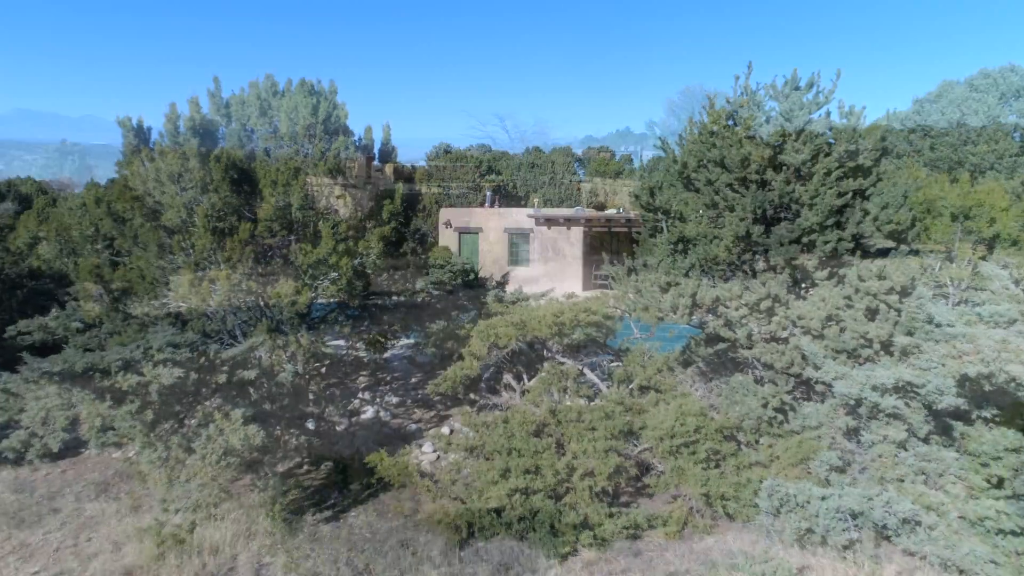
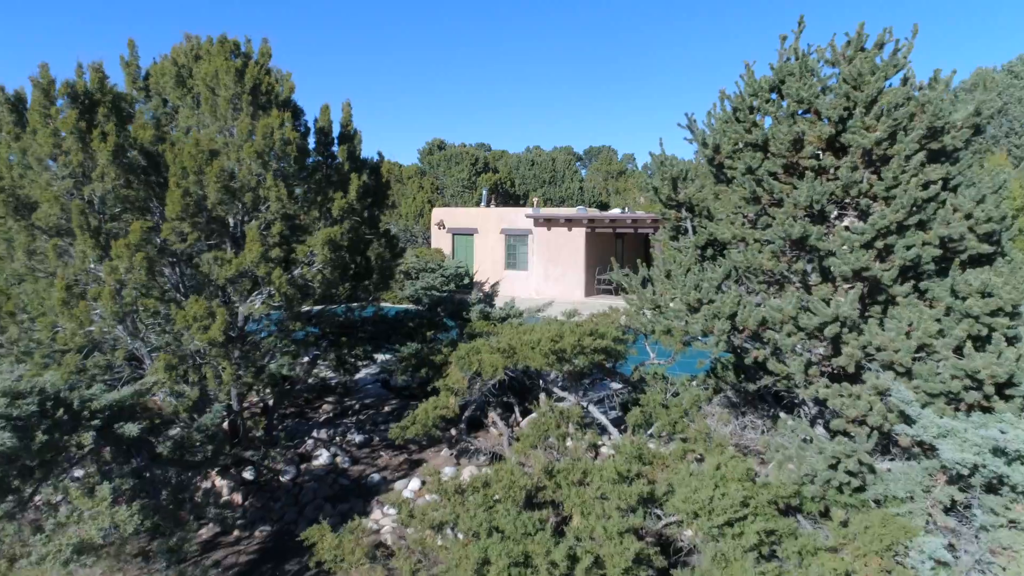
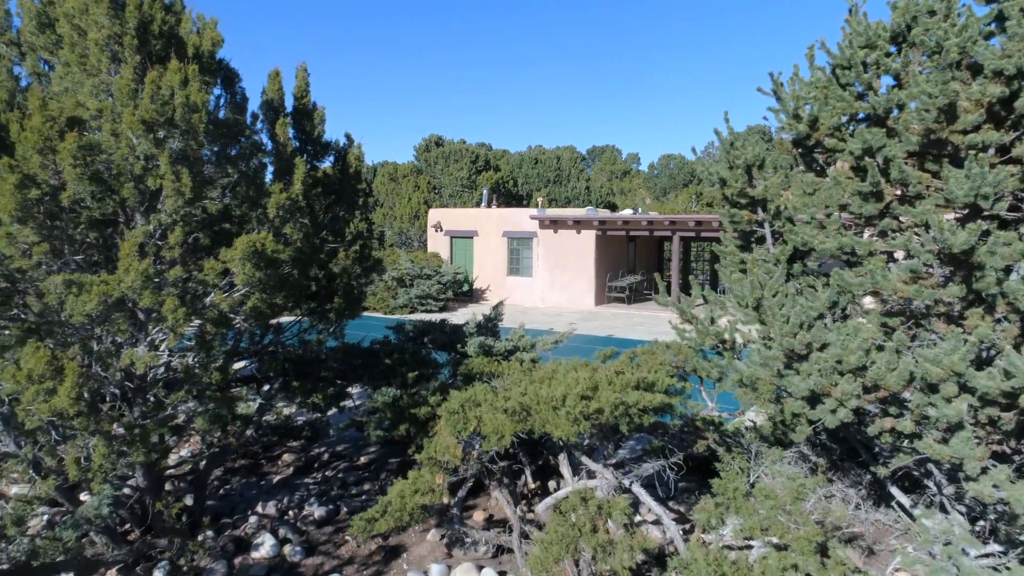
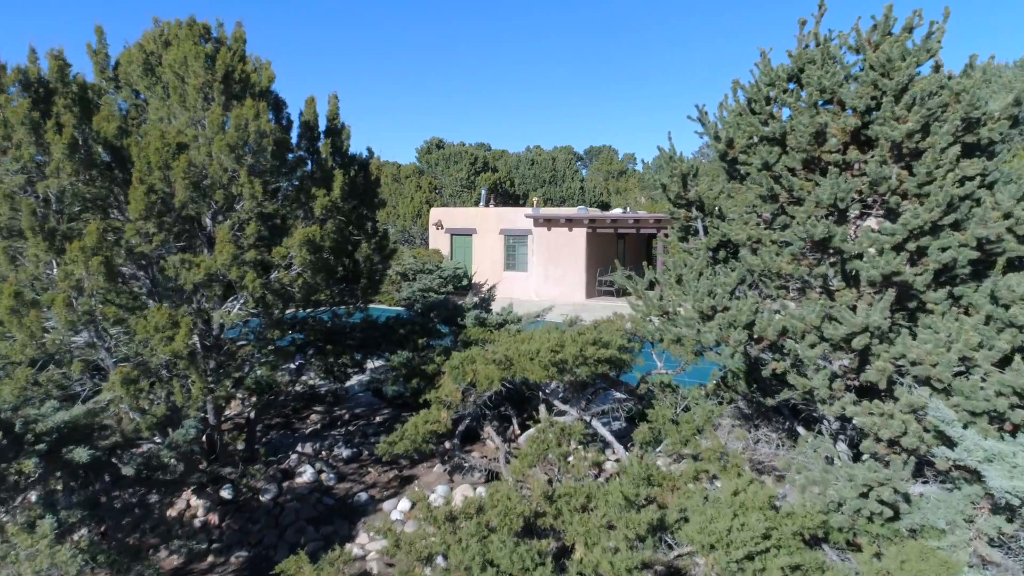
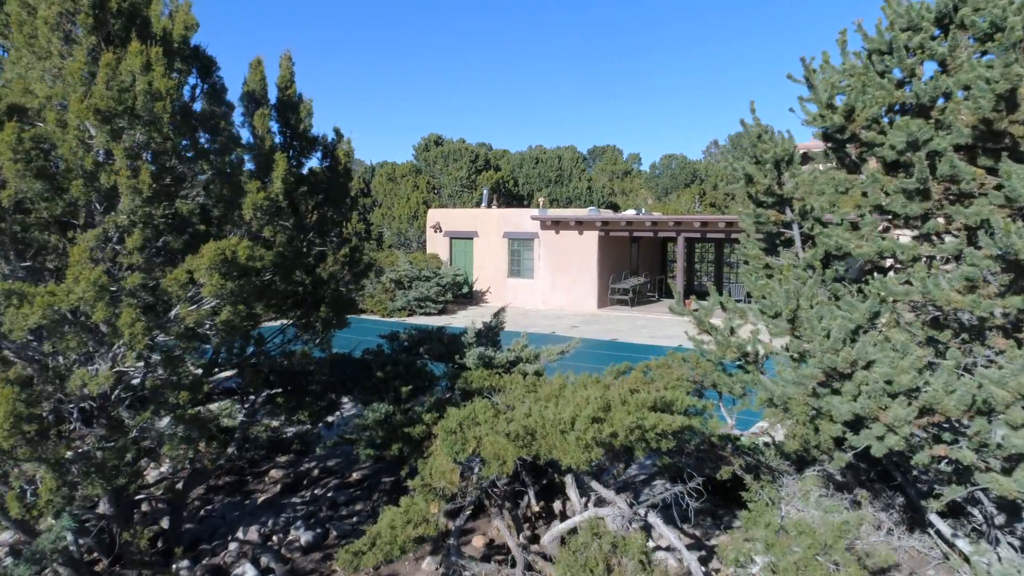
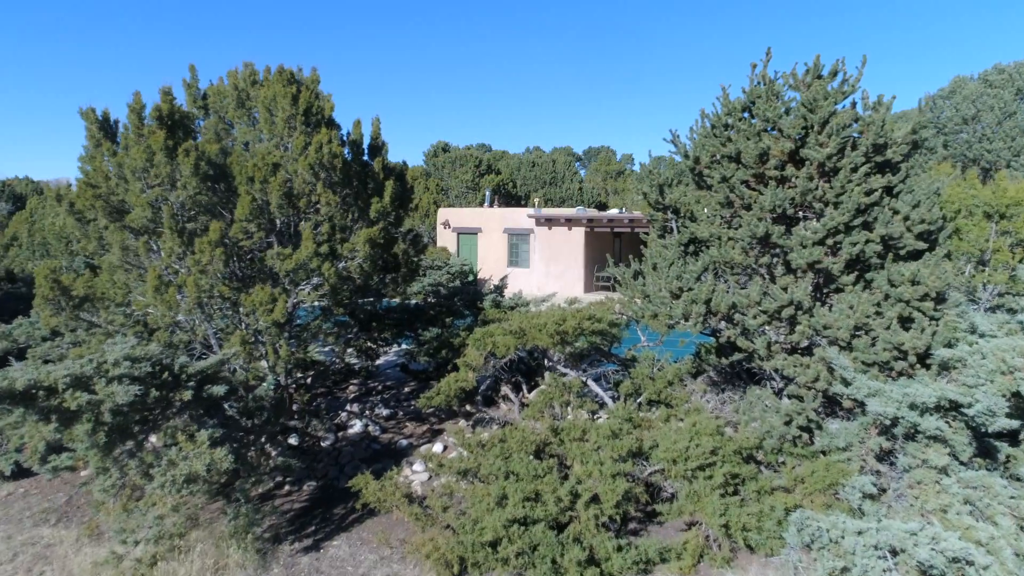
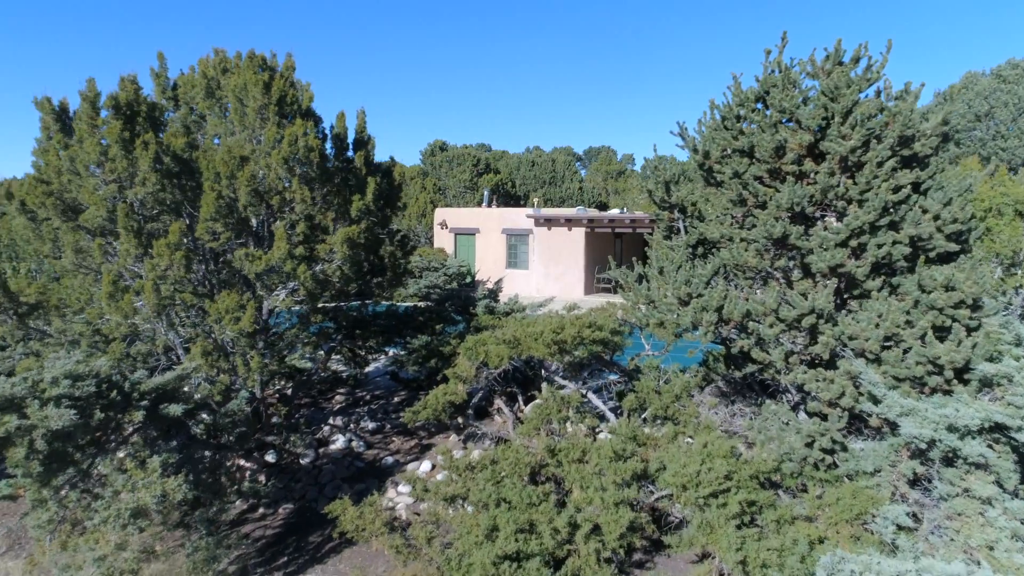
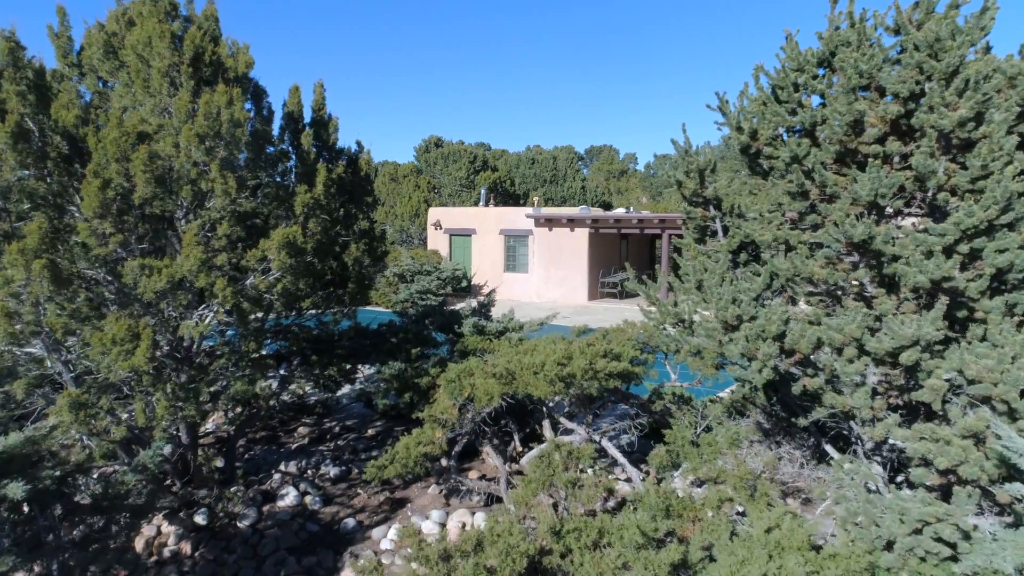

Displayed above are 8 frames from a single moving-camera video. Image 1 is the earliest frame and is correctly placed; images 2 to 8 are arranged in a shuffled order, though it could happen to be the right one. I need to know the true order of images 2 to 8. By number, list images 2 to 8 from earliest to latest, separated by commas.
6, 7, 2, 4, 8, 3, 5
